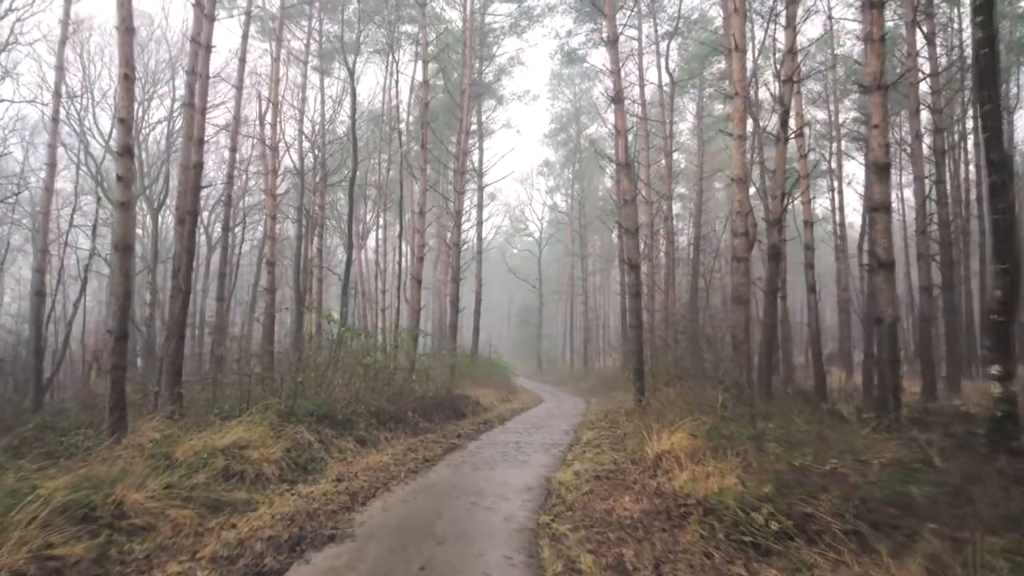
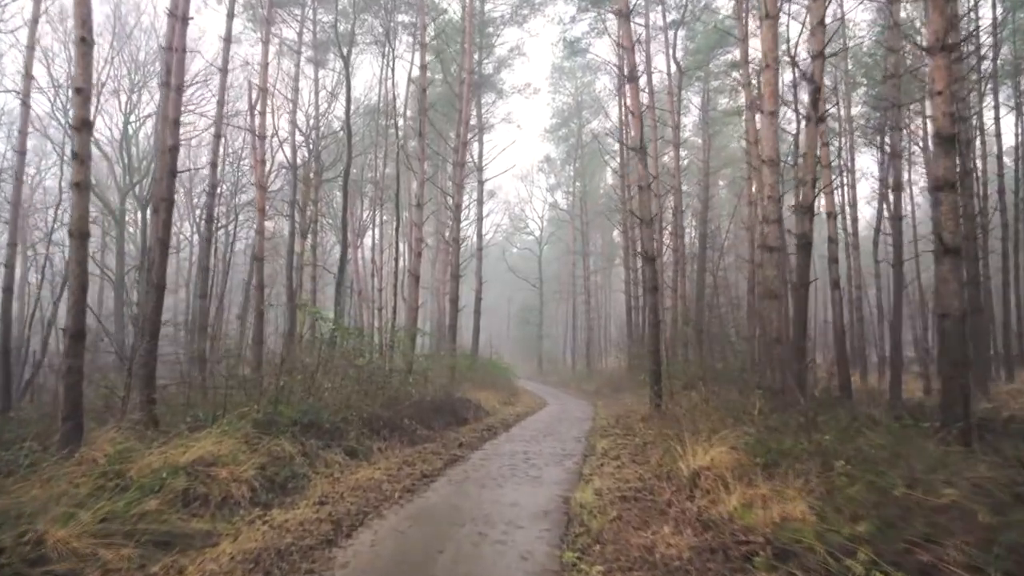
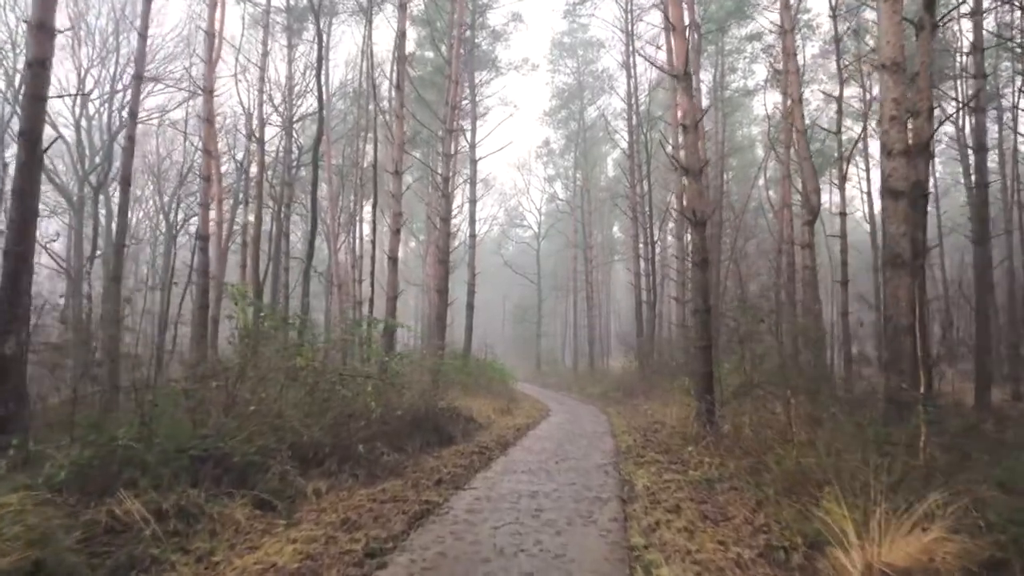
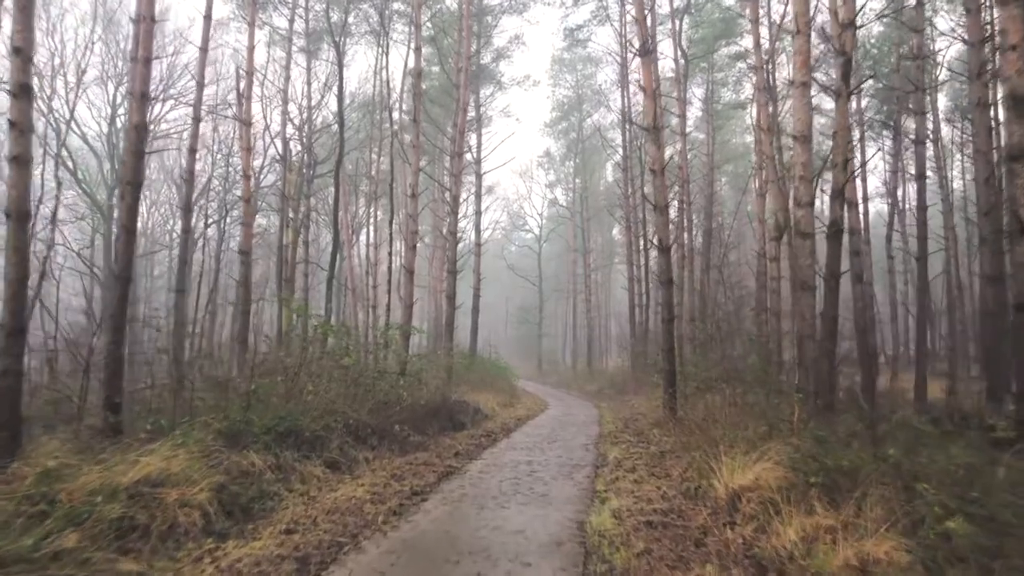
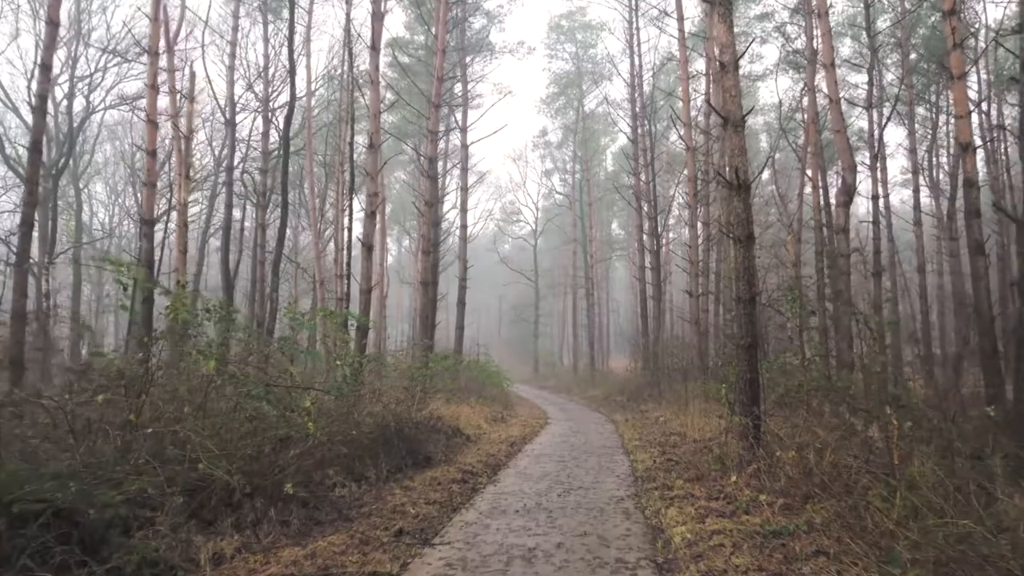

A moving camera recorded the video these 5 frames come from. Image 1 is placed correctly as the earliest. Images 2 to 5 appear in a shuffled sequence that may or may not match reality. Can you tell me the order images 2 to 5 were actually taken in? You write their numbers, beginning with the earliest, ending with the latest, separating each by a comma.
2, 4, 3, 5
